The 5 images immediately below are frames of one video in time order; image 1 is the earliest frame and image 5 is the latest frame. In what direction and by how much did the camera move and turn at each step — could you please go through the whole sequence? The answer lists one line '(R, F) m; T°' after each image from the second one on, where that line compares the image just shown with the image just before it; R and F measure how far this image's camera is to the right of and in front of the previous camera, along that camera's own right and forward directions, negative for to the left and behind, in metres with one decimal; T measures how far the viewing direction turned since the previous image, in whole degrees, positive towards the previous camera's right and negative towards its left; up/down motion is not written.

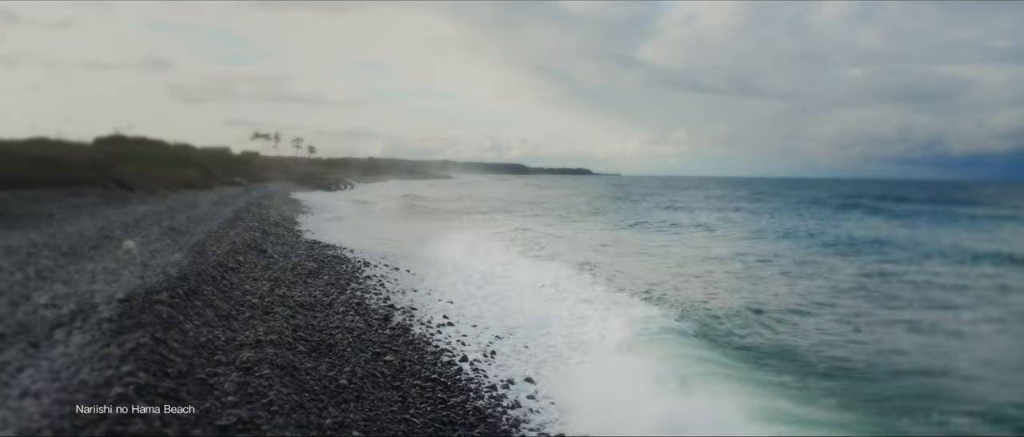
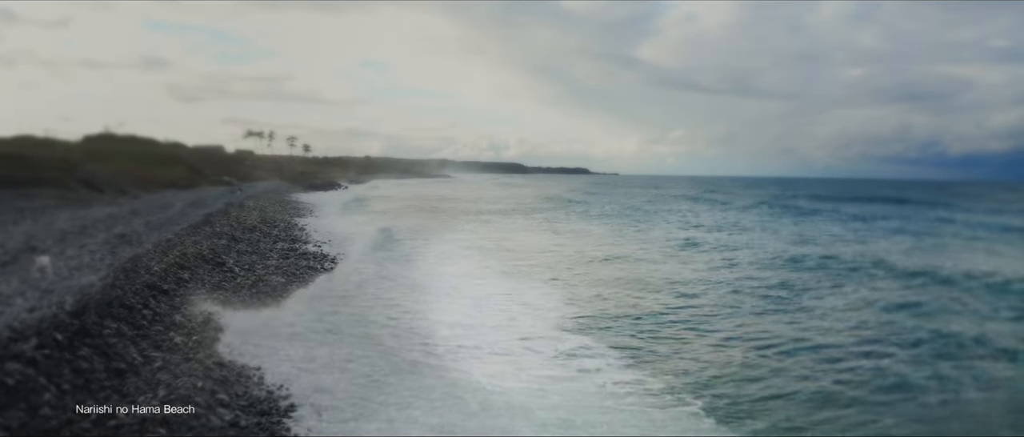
(-0.1, +2.8) m; 0°
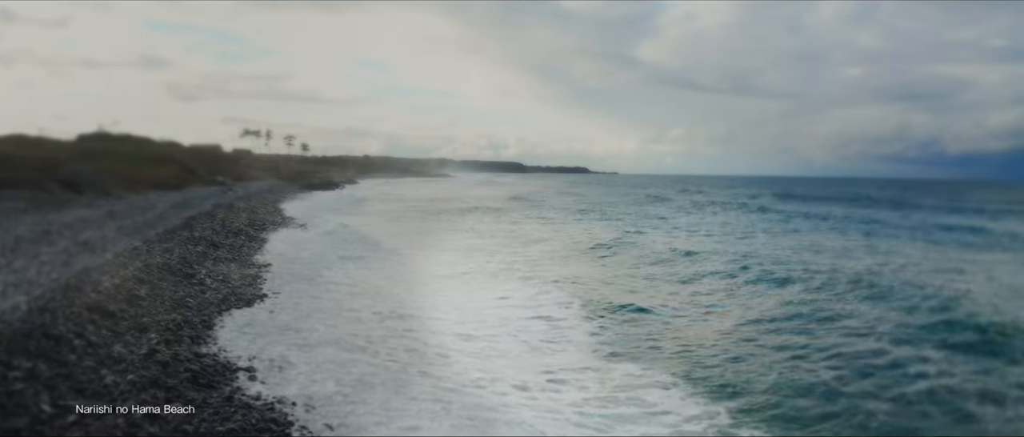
(-0.1, +1.7) m; 0°
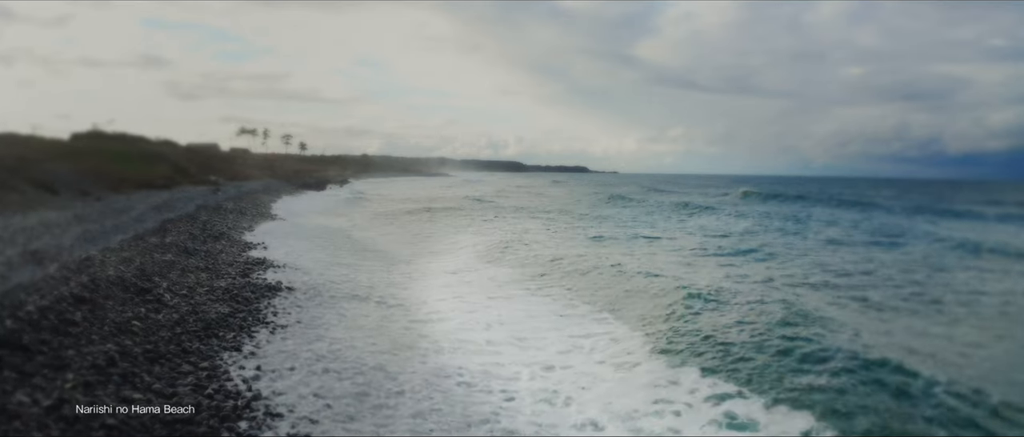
(-0.1, +1.8) m; 0°
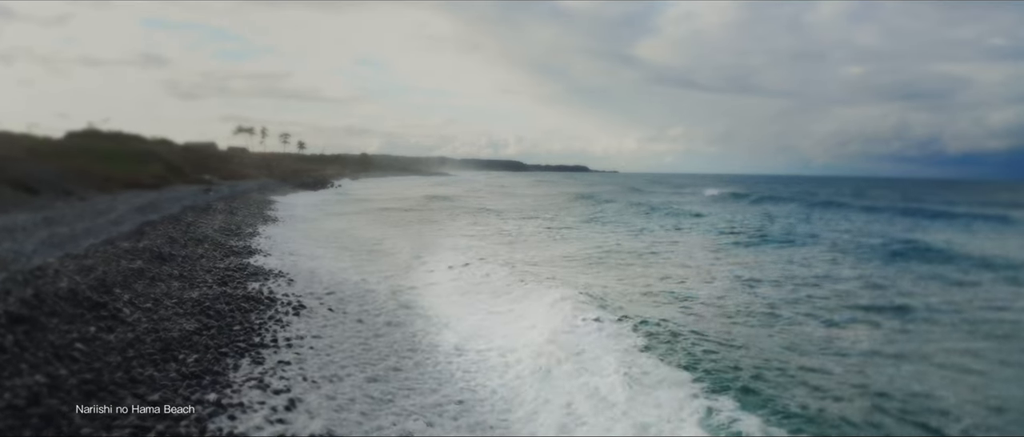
(0.0, +1.4) m; 0°
